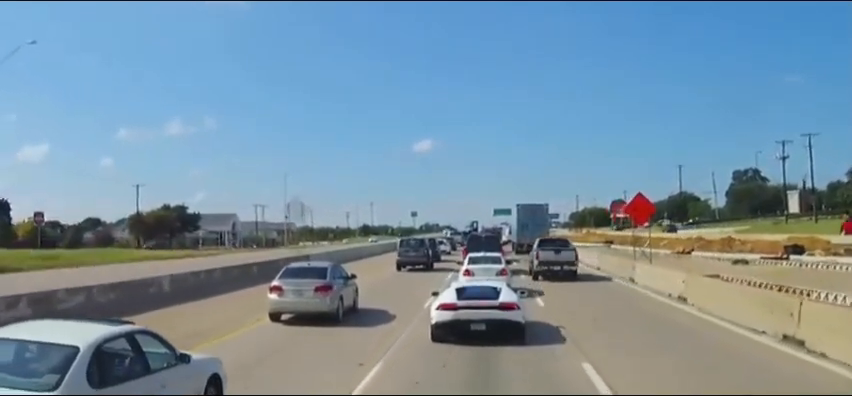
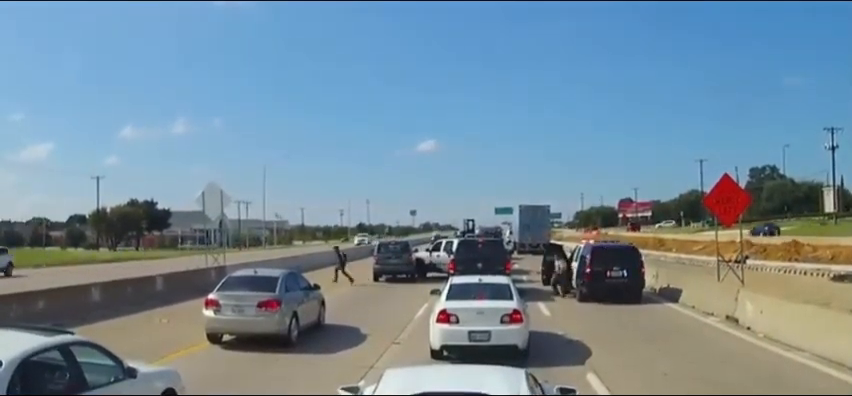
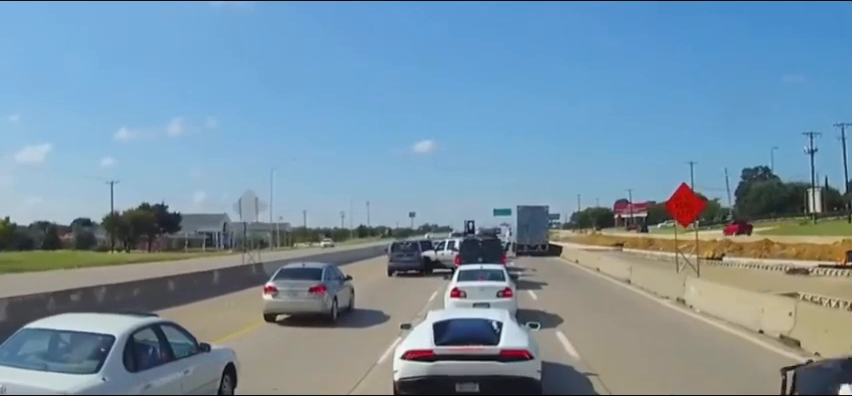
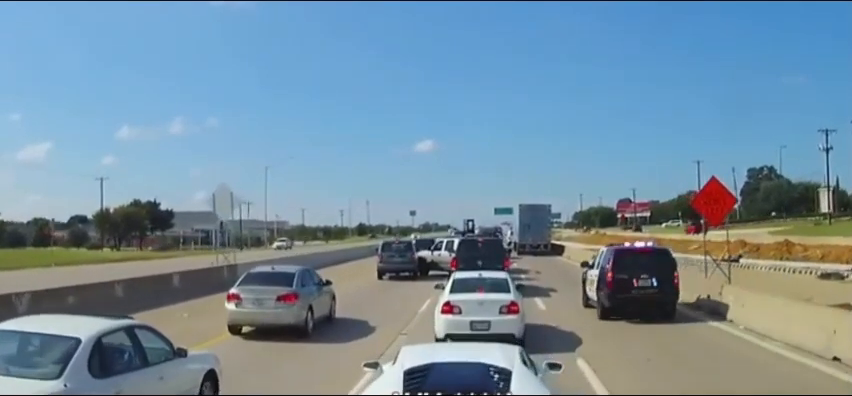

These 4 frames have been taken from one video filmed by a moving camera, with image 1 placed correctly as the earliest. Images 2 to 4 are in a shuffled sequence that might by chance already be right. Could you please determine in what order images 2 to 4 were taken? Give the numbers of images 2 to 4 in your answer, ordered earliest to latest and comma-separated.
3, 4, 2
